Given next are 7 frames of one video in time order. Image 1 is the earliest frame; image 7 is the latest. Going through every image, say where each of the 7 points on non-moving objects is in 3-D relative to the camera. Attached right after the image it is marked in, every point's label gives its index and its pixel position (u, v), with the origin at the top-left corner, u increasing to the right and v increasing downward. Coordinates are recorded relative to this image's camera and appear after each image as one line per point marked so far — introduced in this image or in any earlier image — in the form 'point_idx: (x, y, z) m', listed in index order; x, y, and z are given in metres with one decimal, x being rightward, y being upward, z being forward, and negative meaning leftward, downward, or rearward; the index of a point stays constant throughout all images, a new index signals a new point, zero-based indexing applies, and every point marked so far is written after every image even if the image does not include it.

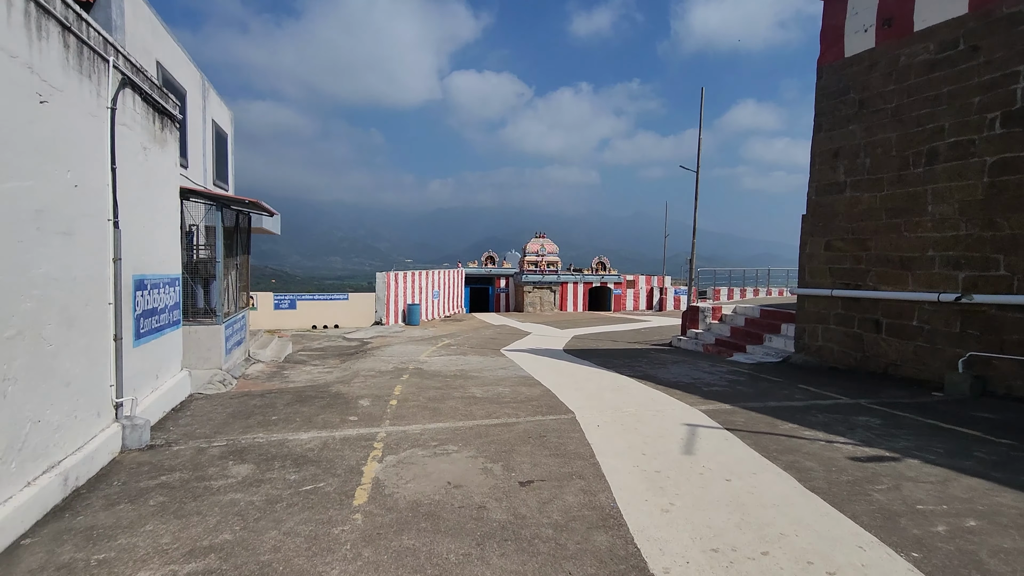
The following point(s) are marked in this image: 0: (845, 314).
0: (+5.7, -0.5, +9.0) m
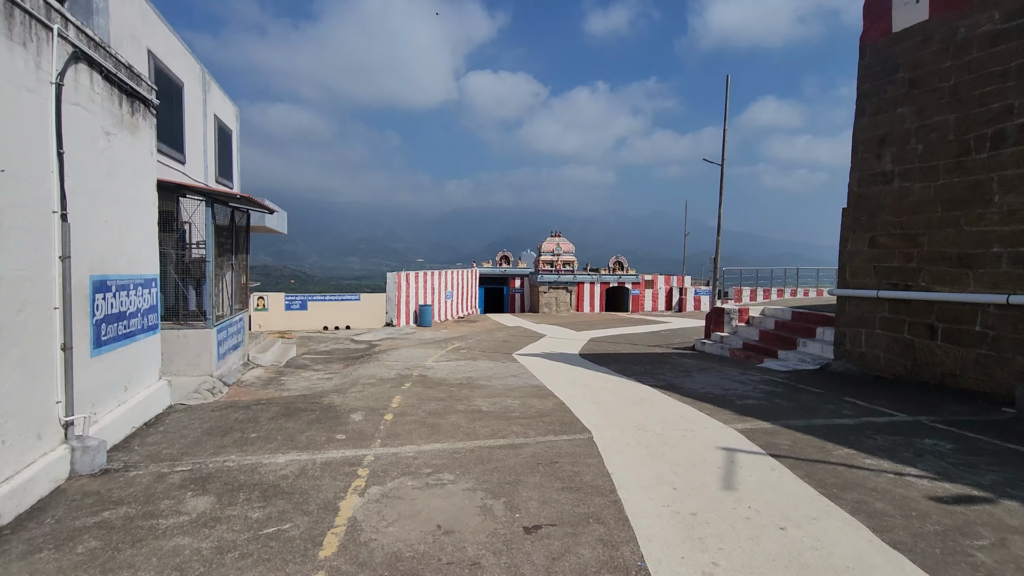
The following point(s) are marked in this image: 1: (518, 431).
0: (+5.9, -0.5, +8.1) m
1: (+0.1, -1.5, +5.3) m
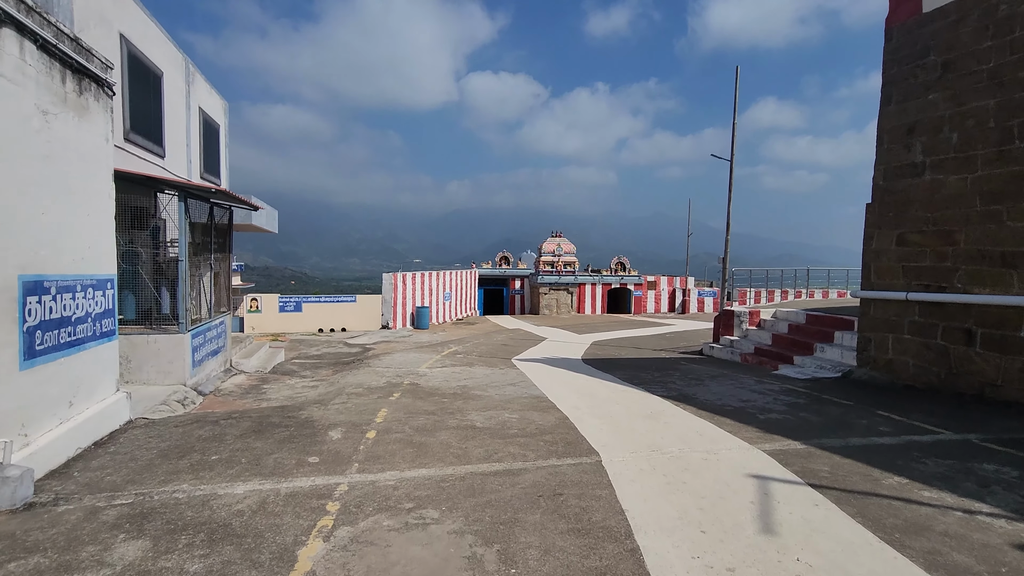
0: (+5.9, -0.5, +7.4) m
1: (0.0, -1.5, +4.7) m
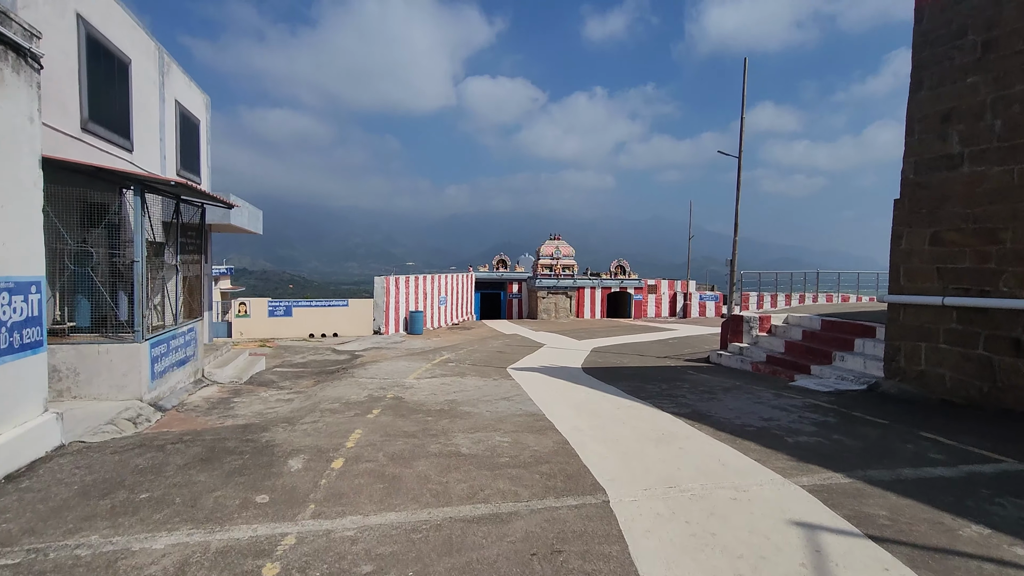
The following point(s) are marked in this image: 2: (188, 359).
0: (+5.8, -0.5, +6.7) m
1: (0.0, -1.5, +3.9) m
2: (-5.6, -1.2, +9.0) m
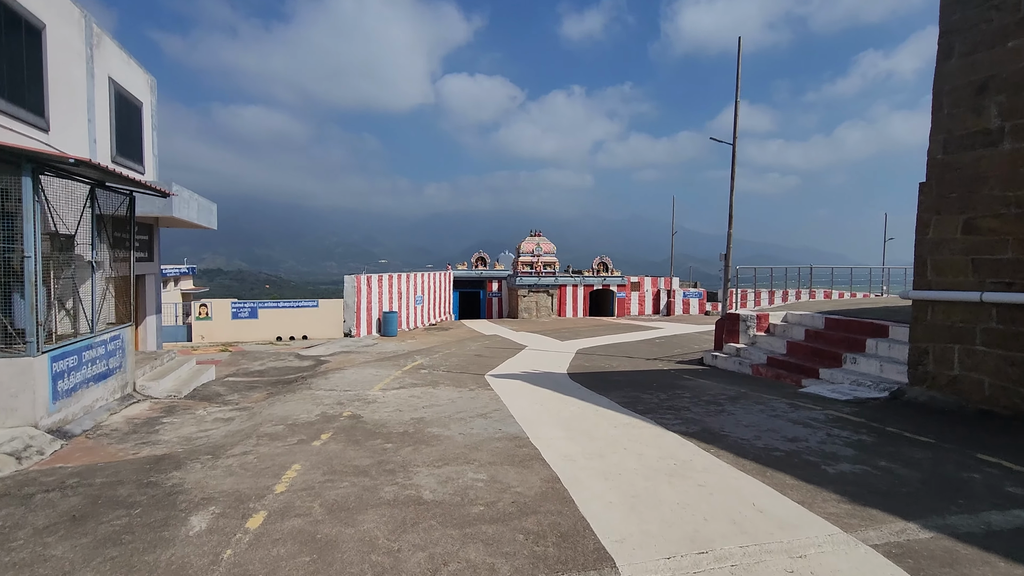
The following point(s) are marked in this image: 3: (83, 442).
0: (+5.5, -0.5, +5.8) m
1: (-0.2, -1.5, +2.9) m
2: (-5.9, -1.2, +7.7) m
3: (-4.8, -1.7, +5.9) m
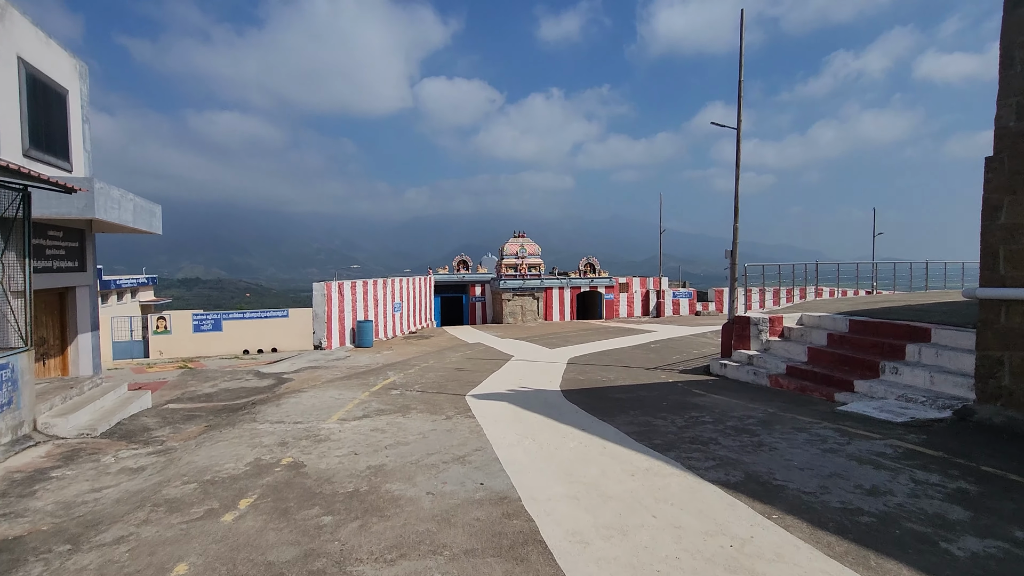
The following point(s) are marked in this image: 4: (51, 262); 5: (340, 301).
0: (+5.4, -0.4, +4.7) m
1: (-0.2, -1.6, +1.5) m
2: (-6.1, -1.4, +6.2) m
3: (-4.9, -1.9, +4.4) m
4: (-9.1, +0.5, +10.3) m
5: (-6.2, -0.5, +18.6) m
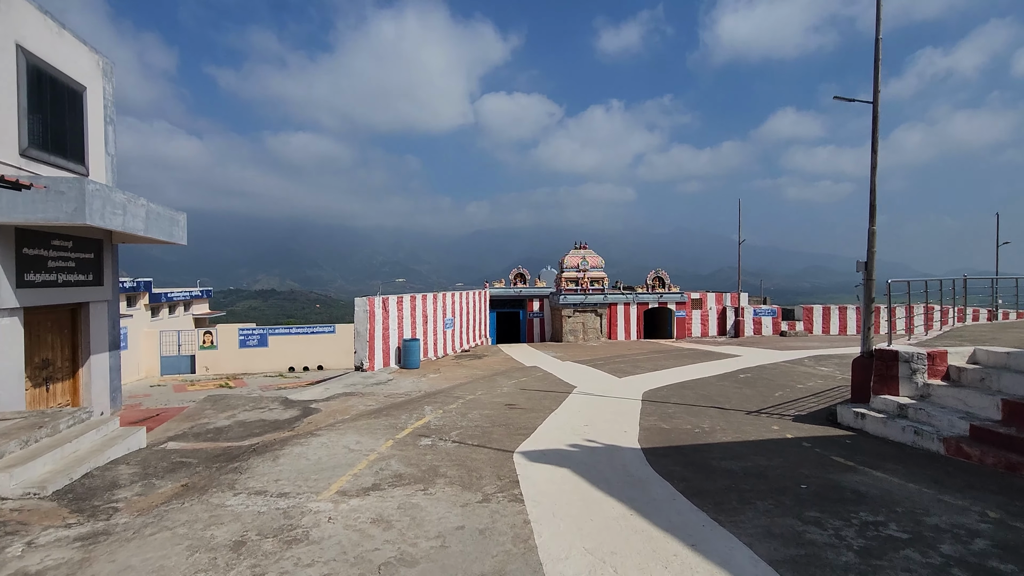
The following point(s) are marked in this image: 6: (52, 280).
0: (+5.7, -0.6, +2.0) m
1: (-0.2, -1.7, -0.6) m
2: (-5.5, -1.6, +4.7) m
3: (-4.6, -2.1, +2.8) m
4: (-8.0, +0.2, +9.2) m
5: (-4.2, -1.0, +17.1) m
6: (-8.0, +0.1, +9.1) m
